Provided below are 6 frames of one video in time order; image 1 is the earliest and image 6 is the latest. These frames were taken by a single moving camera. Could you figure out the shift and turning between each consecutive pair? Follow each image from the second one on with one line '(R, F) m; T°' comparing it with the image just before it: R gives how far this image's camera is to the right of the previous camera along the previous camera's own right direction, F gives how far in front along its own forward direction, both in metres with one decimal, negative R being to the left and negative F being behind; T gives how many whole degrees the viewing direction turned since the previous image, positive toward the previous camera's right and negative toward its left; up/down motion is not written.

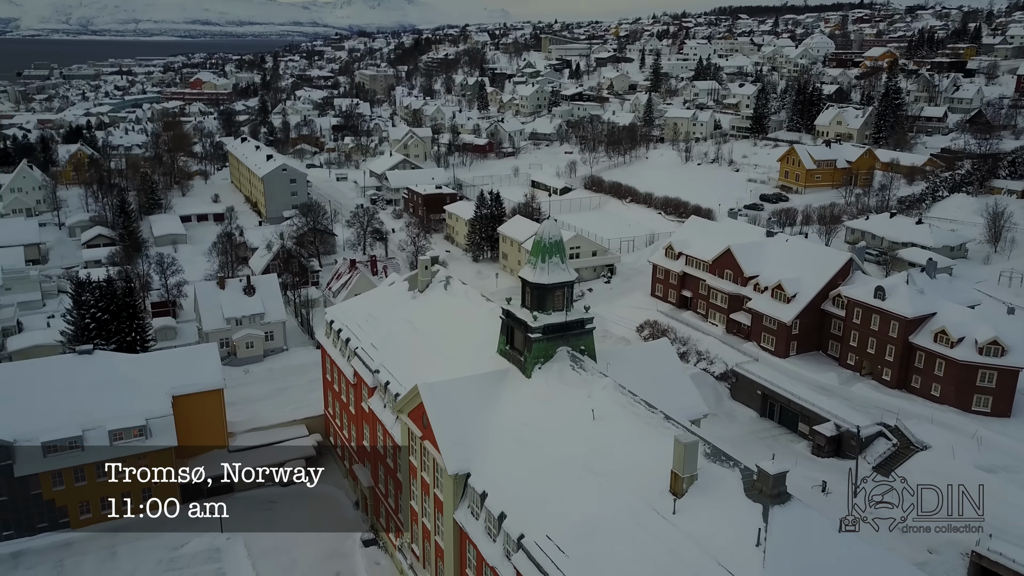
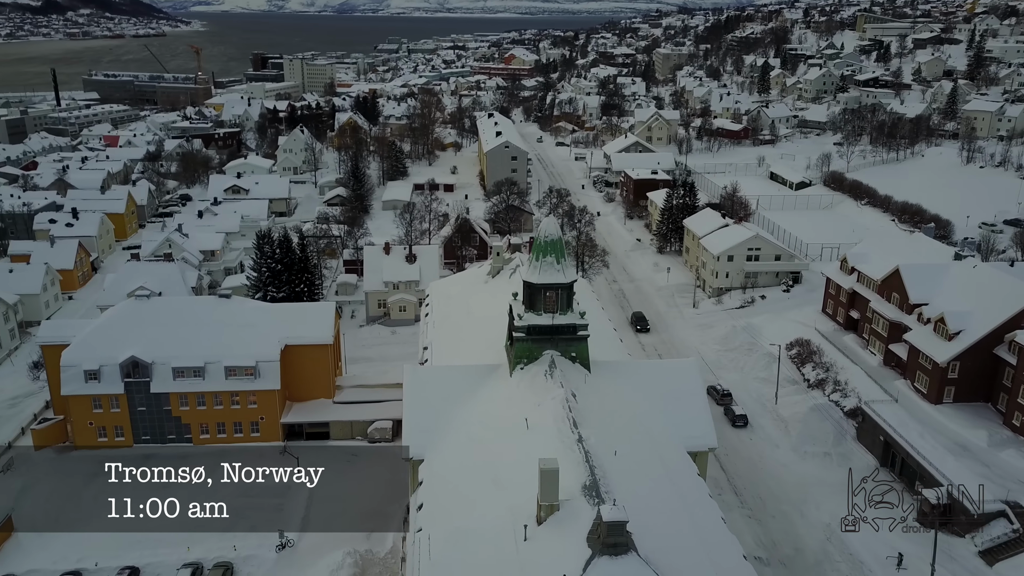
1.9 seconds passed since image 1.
(+8.6, +2.0) m; -21°
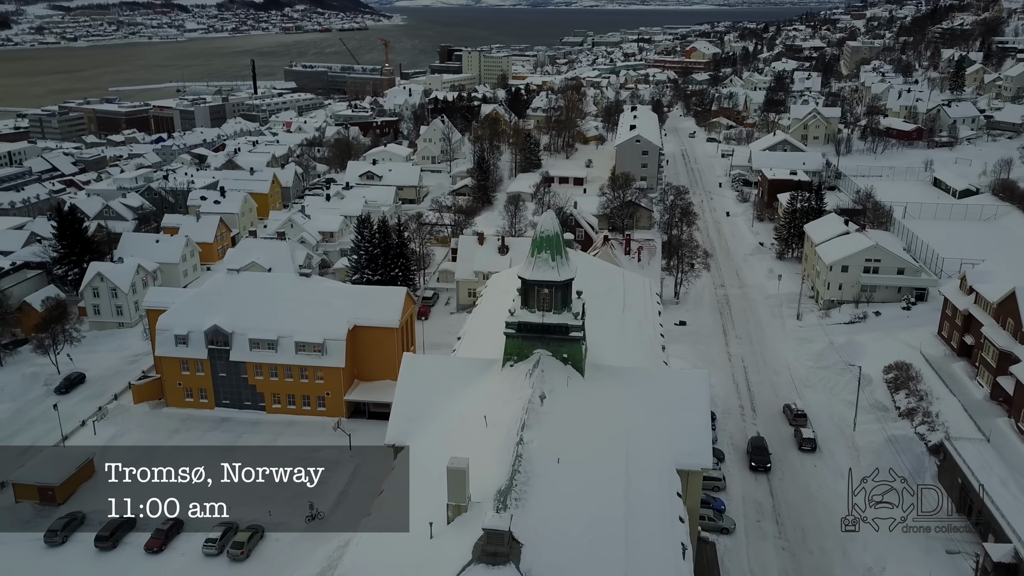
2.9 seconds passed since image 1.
(+5.1, +1.0) m; -12°
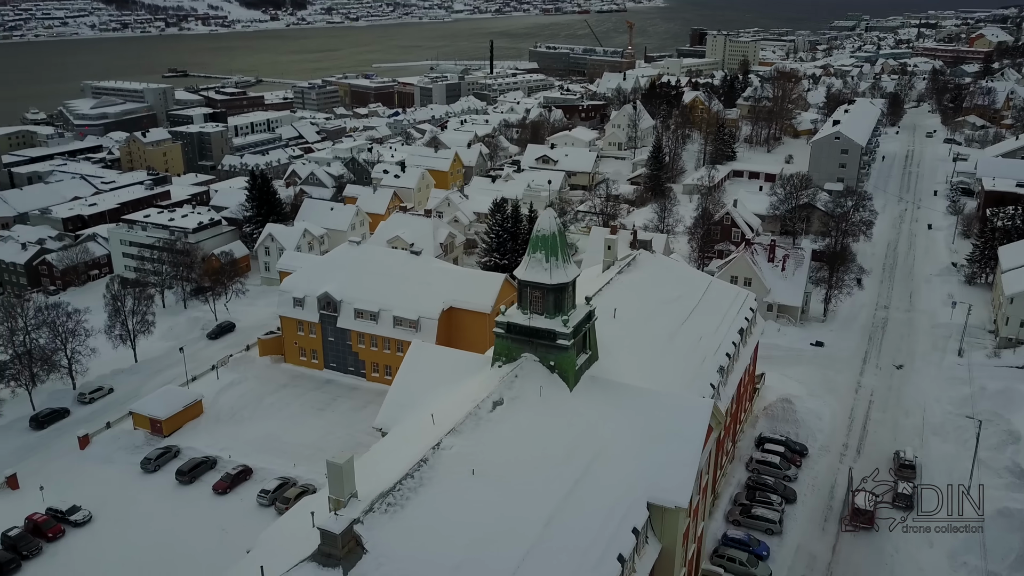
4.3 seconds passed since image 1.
(+6.4, +1.8) m; -16°
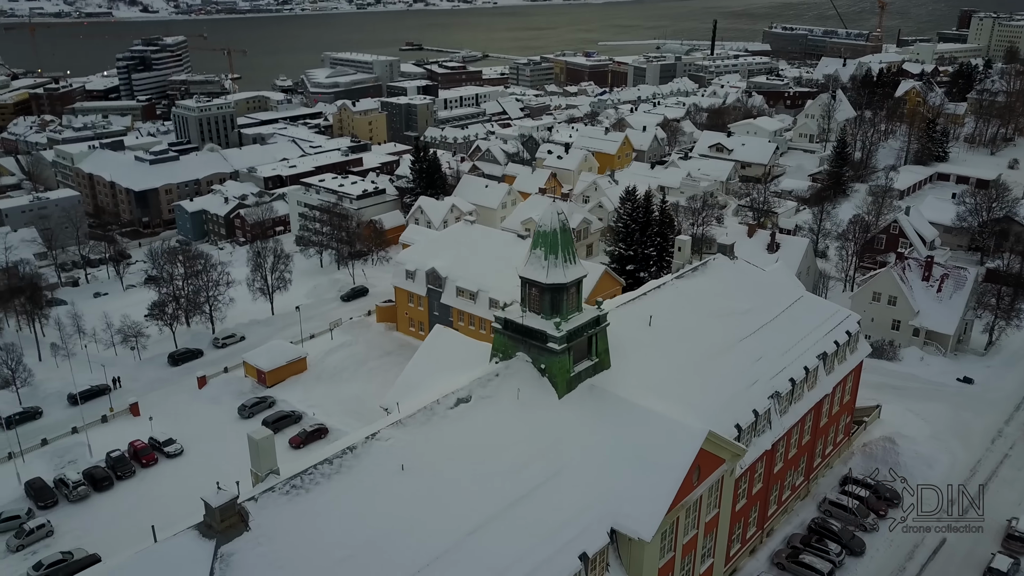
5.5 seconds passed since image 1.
(+5.5, +1.6) m; -15°
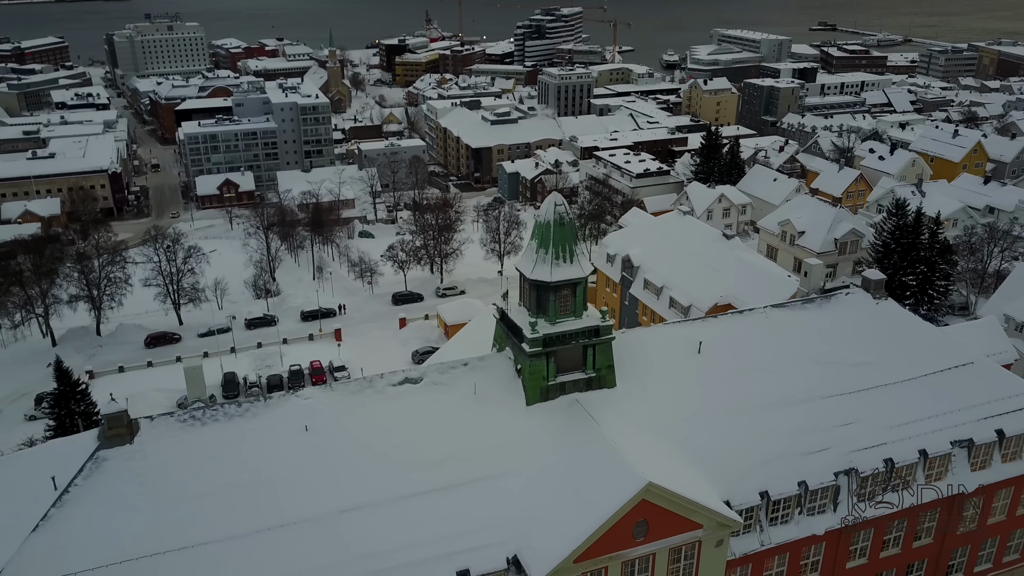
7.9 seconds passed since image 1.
(+8.7, +3.5) m; -26°
